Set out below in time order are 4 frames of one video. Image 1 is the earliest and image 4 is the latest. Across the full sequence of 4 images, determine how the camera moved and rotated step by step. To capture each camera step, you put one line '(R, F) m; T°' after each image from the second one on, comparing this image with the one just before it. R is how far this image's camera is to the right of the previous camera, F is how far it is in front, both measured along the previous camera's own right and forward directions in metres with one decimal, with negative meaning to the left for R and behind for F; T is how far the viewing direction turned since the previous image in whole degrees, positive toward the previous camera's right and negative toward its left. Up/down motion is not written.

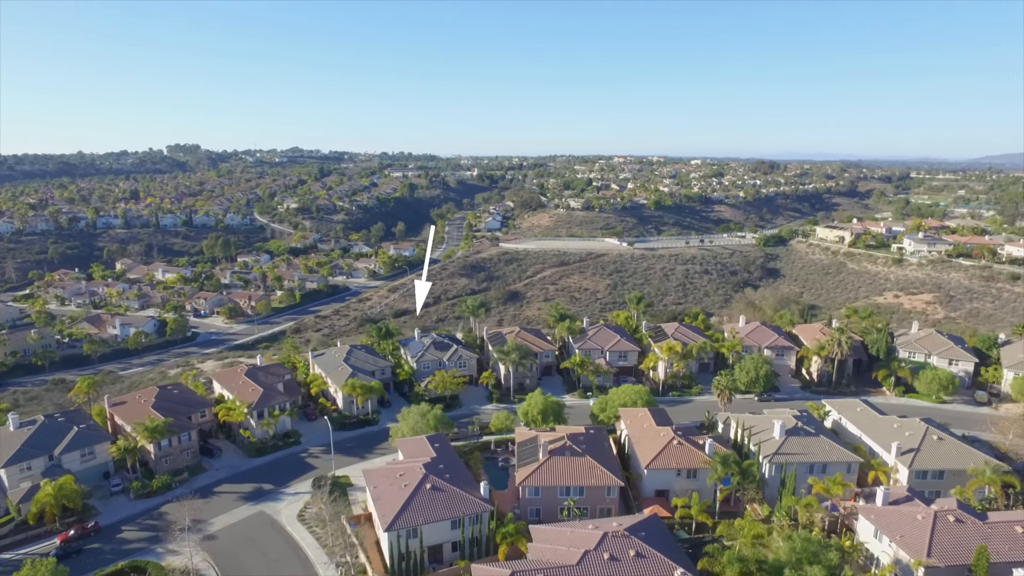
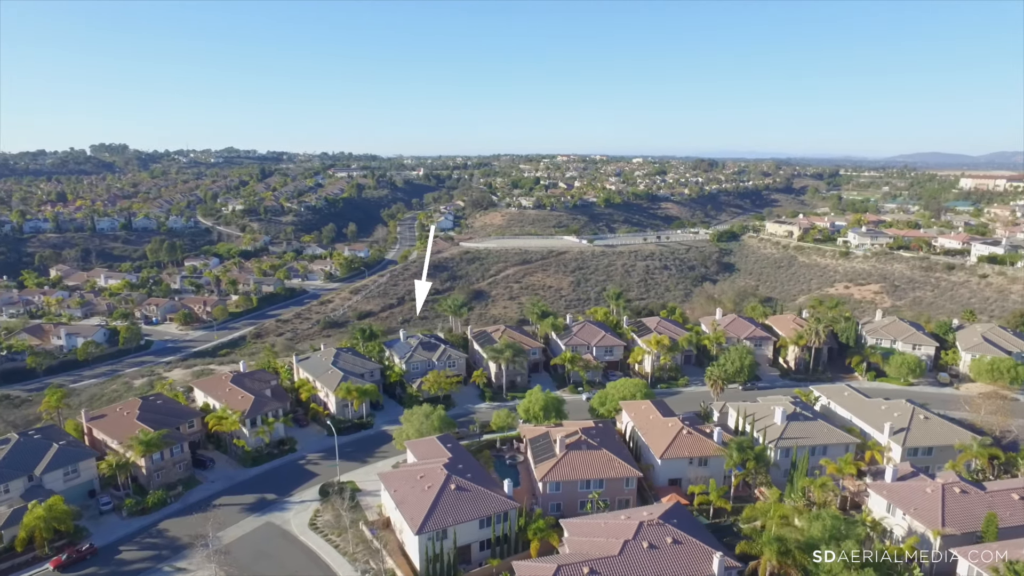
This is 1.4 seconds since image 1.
(-3.7, +0.1) m; +5°
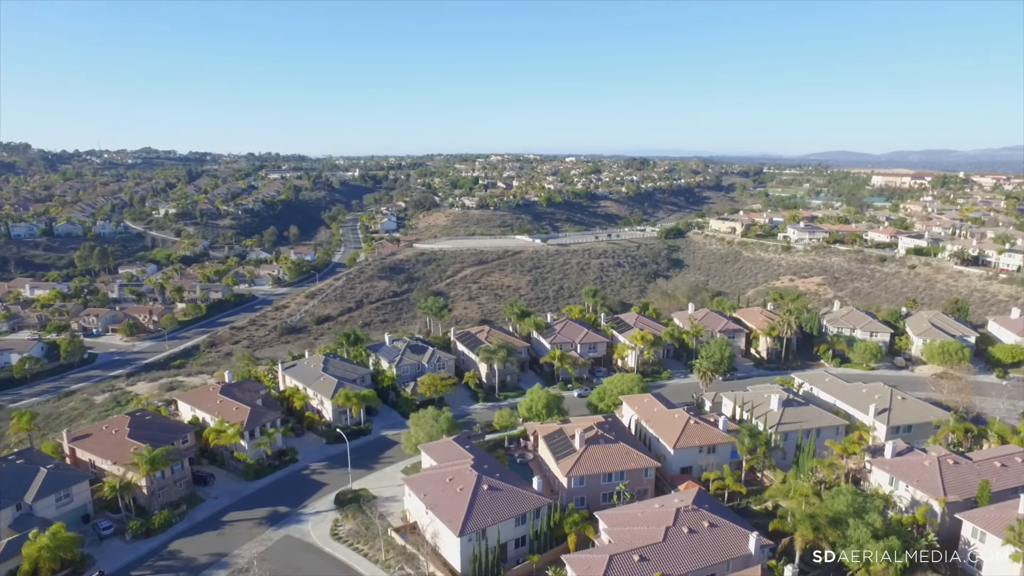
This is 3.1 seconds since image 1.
(-4.6, -0.3) m; +6°
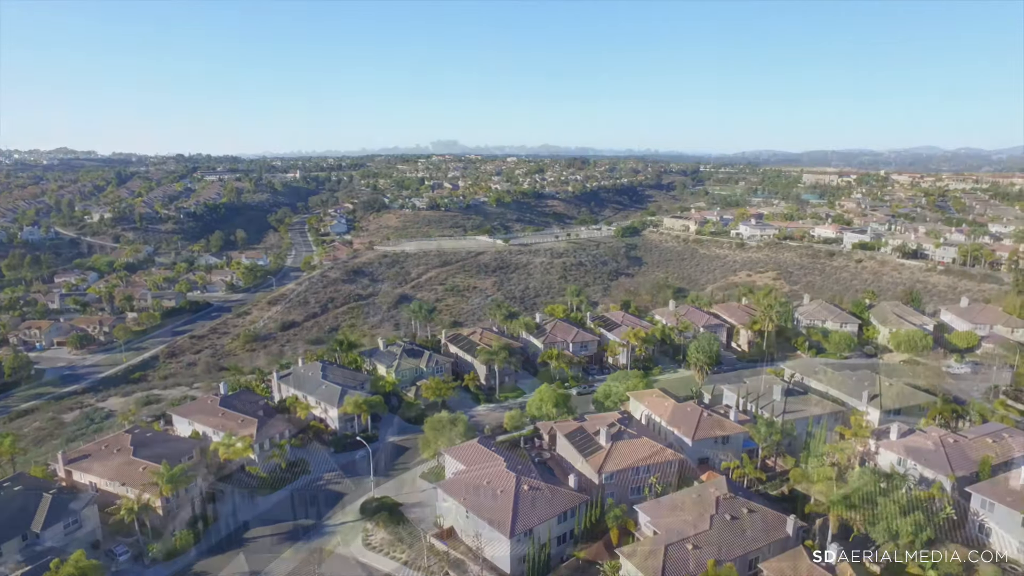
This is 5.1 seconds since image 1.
(-4.7, -0.2) m; +6°
